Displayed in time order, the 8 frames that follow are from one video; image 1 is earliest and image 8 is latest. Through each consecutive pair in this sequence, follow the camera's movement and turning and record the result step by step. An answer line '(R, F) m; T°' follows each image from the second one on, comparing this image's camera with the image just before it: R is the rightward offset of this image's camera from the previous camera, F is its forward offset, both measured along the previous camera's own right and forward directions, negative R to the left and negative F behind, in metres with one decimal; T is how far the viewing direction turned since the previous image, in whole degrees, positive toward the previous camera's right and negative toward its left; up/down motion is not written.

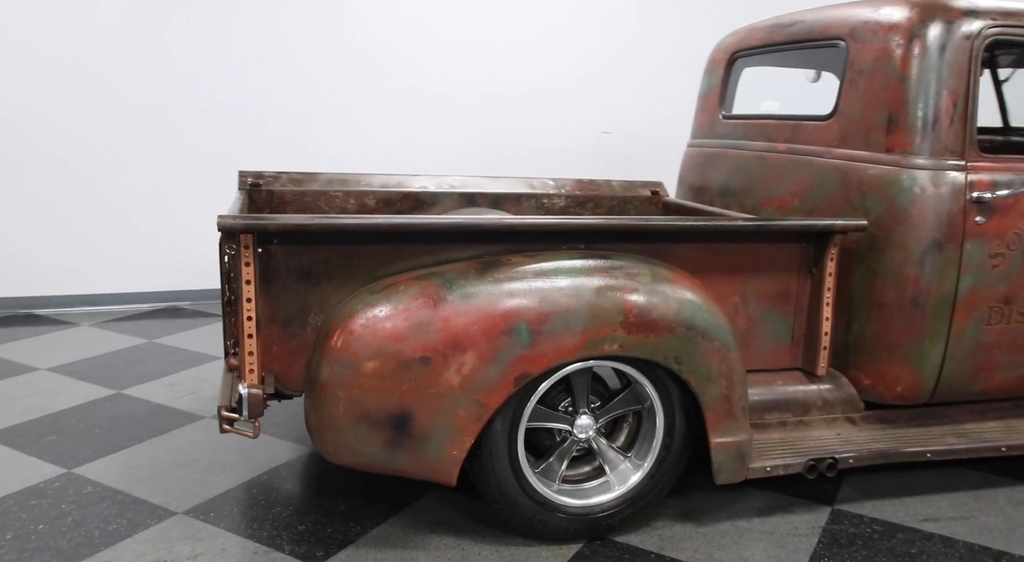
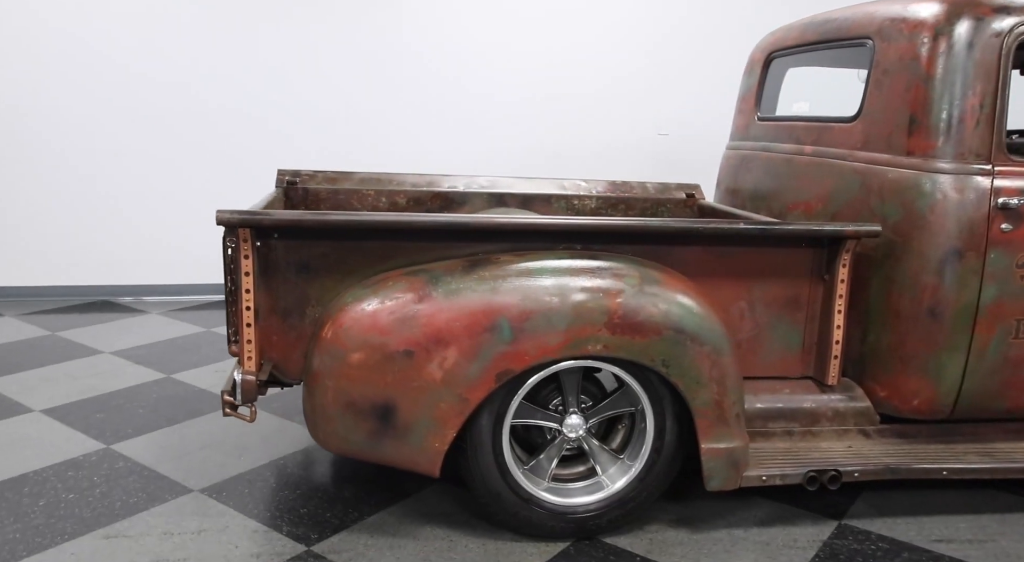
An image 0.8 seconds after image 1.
(+0.2, 0.0) m; -6°
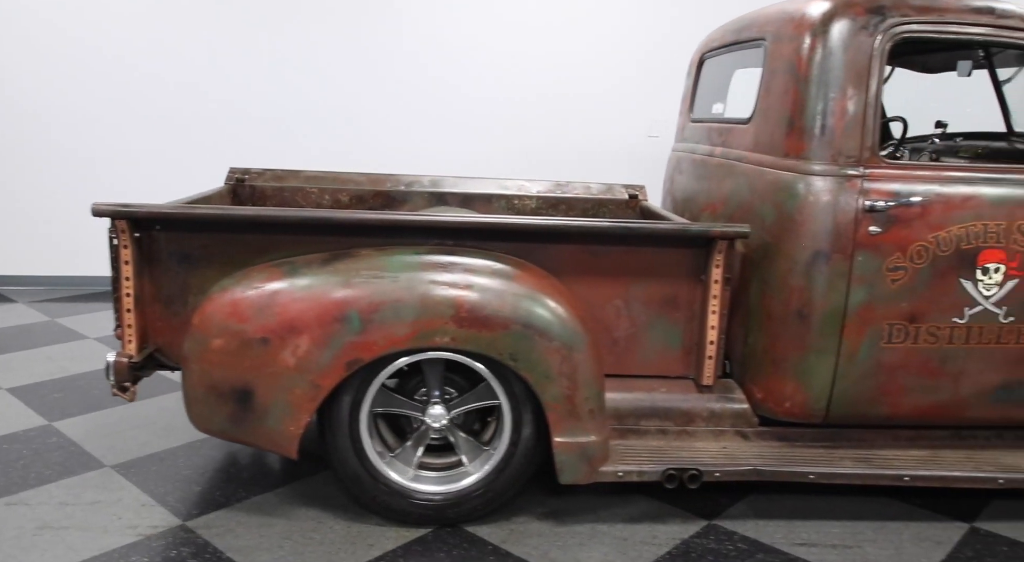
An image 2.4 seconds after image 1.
(+0.5, 0.0) m; -5°
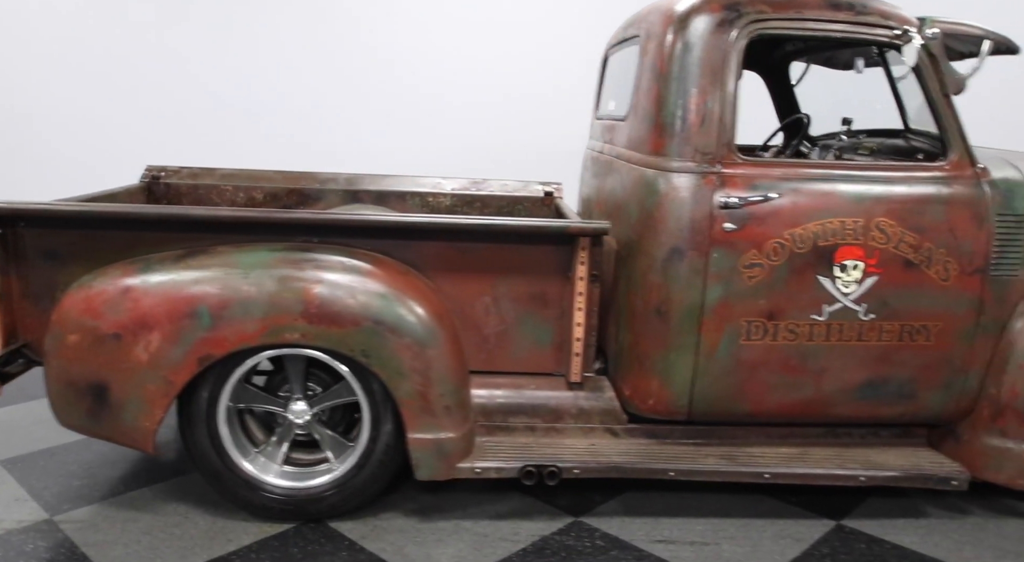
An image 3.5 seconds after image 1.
(+0.4, 0.0) m; -1°
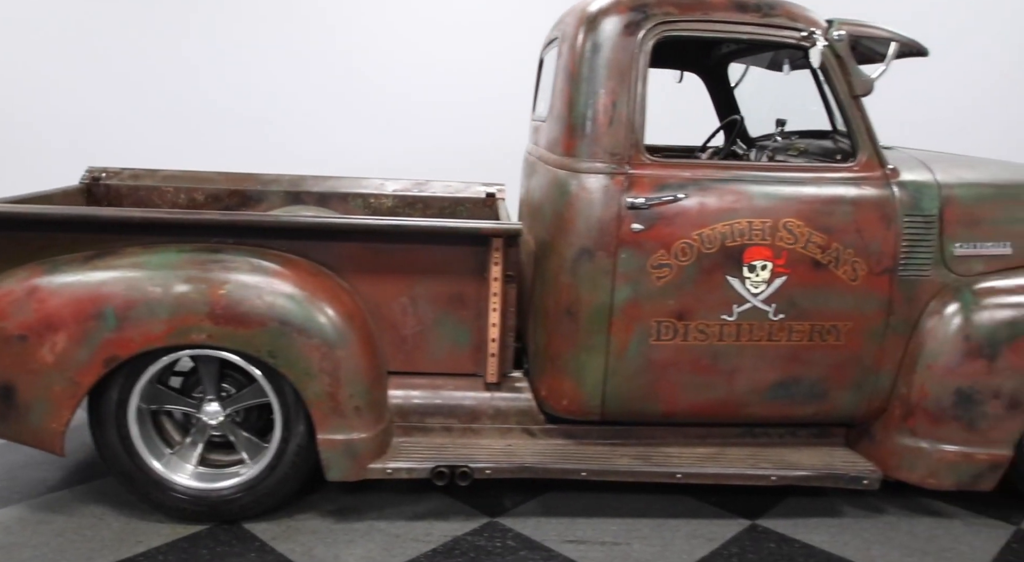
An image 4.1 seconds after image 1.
(+0.2, 0.0) m; +1°
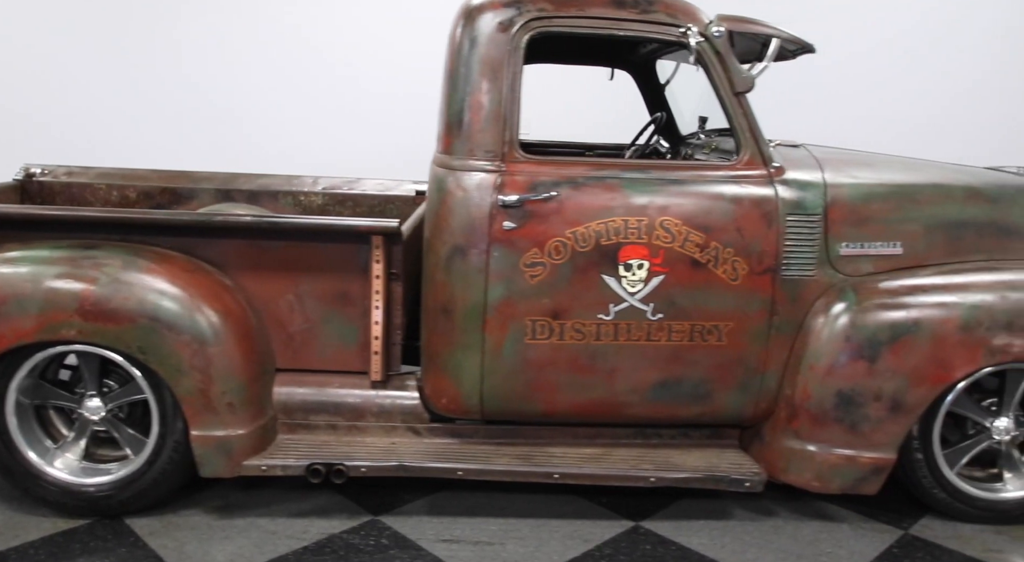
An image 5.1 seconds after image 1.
(+0.4, 0.0) m; -1°
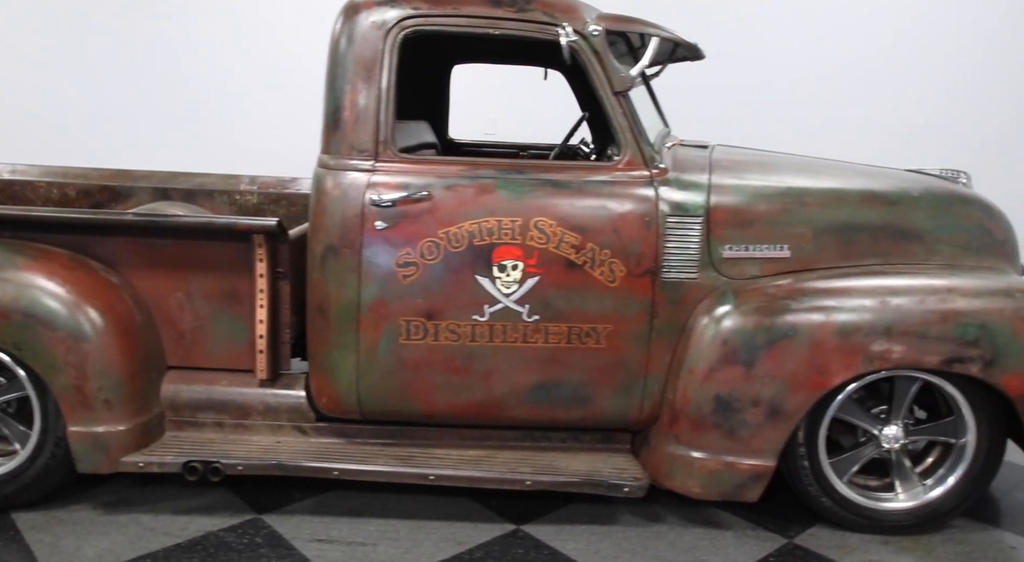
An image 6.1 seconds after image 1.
(+0.4, 0.0) m; -2°
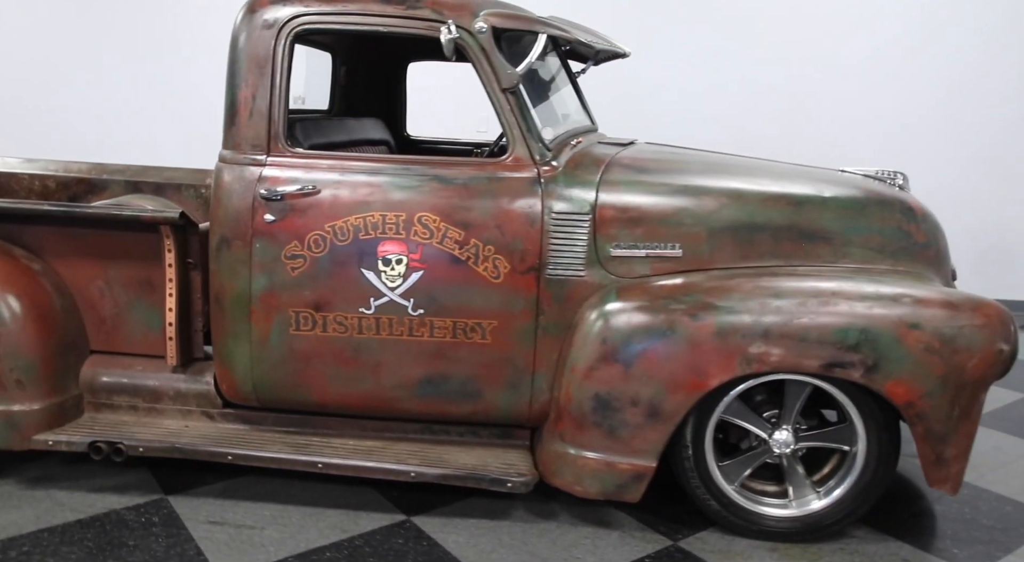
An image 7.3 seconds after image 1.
(+0.4, 0.0) m; -4°
